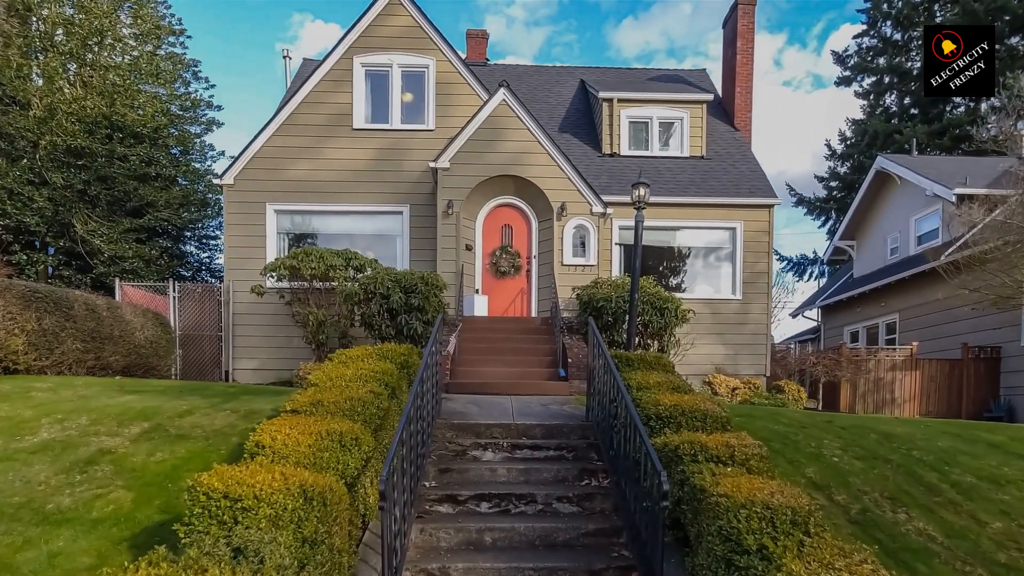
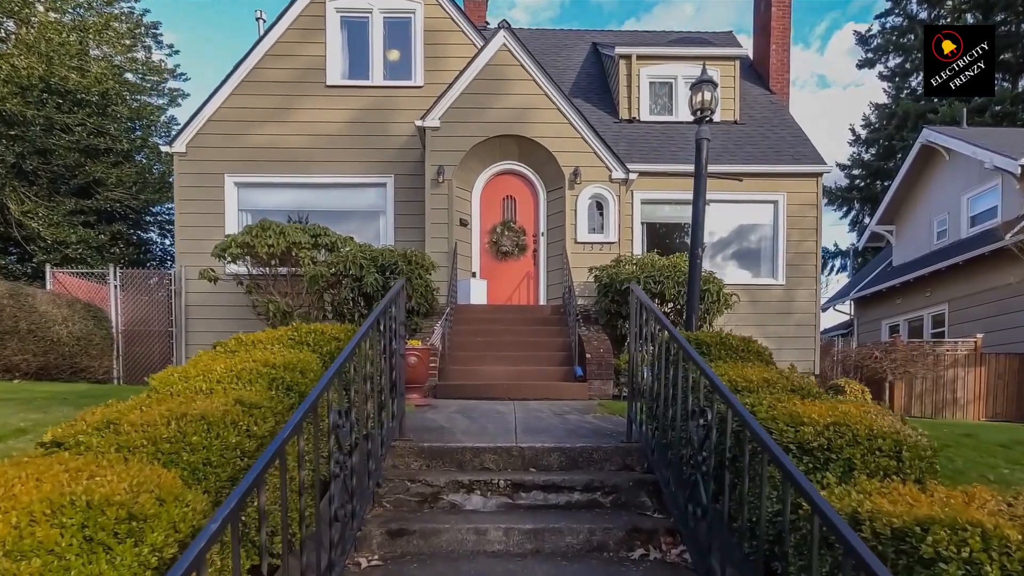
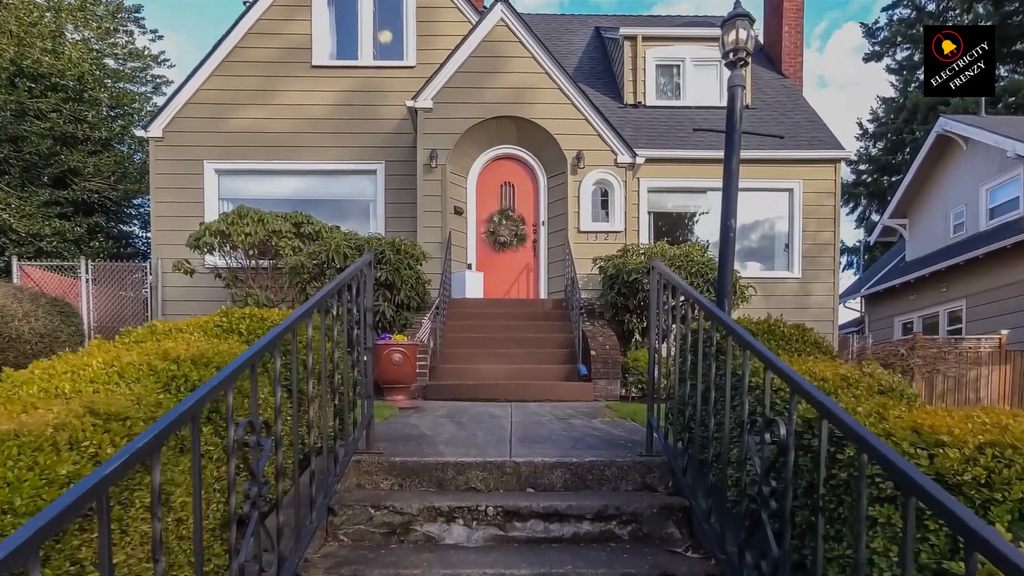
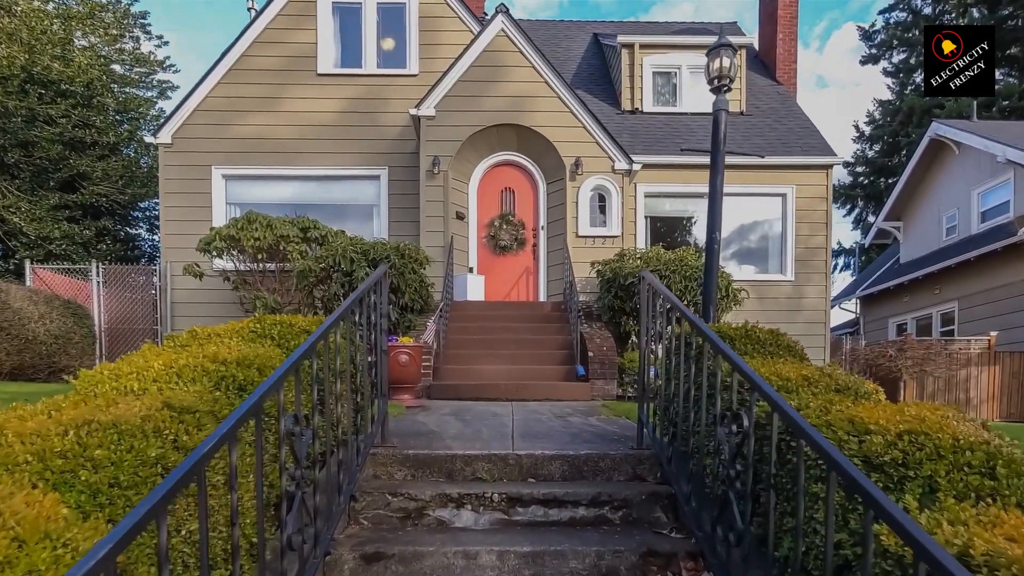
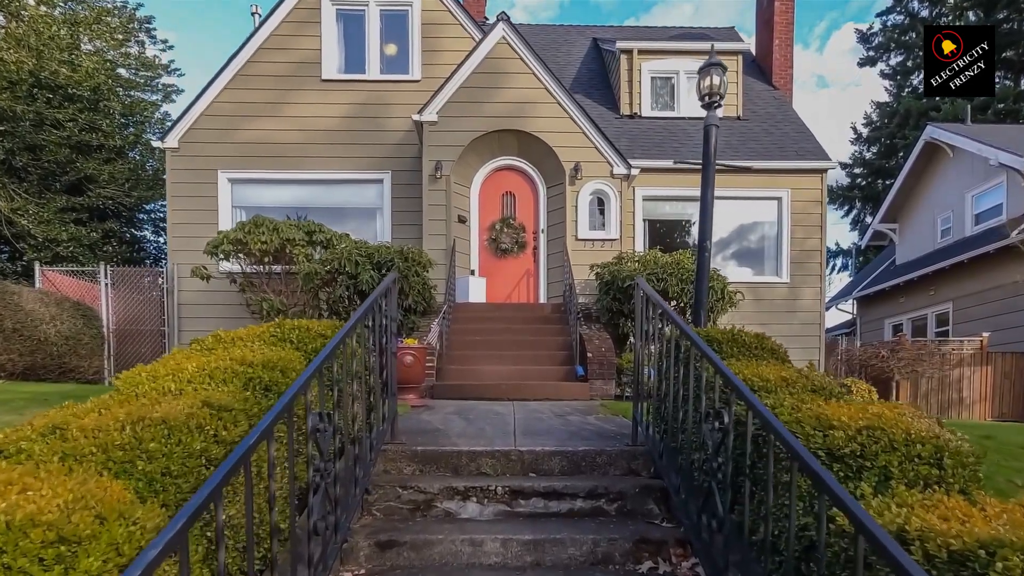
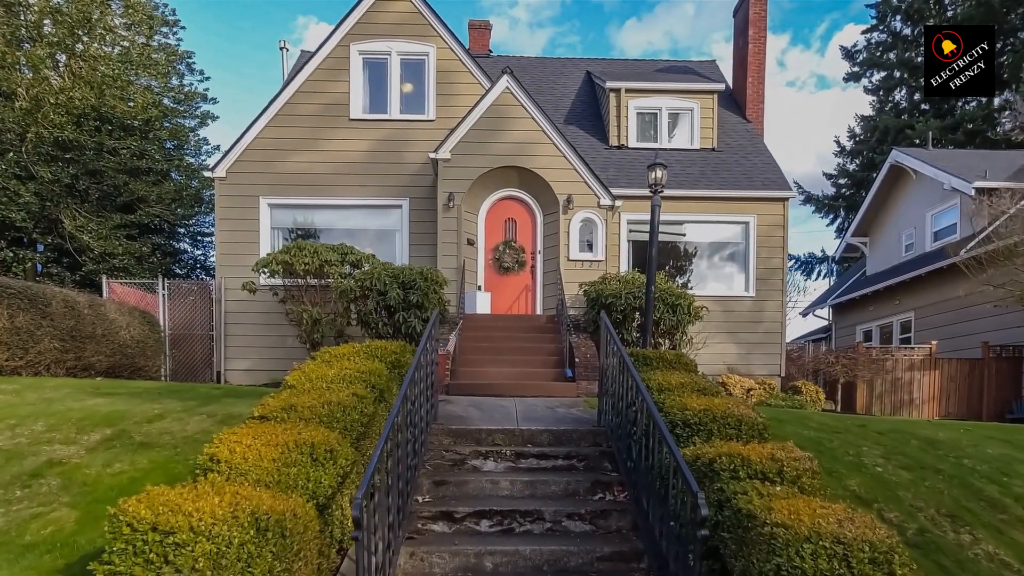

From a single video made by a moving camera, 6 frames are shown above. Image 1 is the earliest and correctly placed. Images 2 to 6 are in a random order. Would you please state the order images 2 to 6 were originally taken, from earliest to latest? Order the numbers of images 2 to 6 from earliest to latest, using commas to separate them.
6, 2, 5, 4, 3
